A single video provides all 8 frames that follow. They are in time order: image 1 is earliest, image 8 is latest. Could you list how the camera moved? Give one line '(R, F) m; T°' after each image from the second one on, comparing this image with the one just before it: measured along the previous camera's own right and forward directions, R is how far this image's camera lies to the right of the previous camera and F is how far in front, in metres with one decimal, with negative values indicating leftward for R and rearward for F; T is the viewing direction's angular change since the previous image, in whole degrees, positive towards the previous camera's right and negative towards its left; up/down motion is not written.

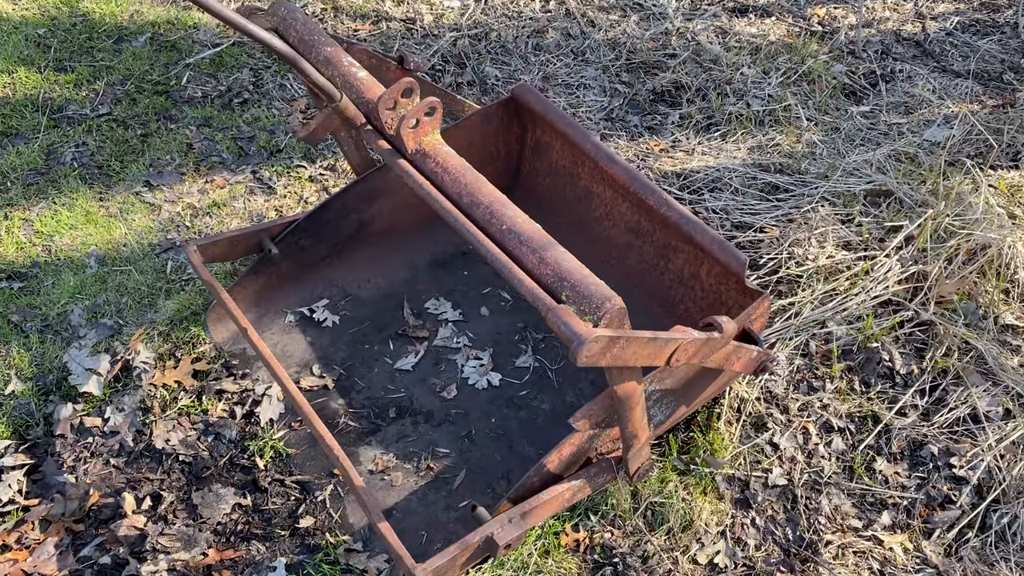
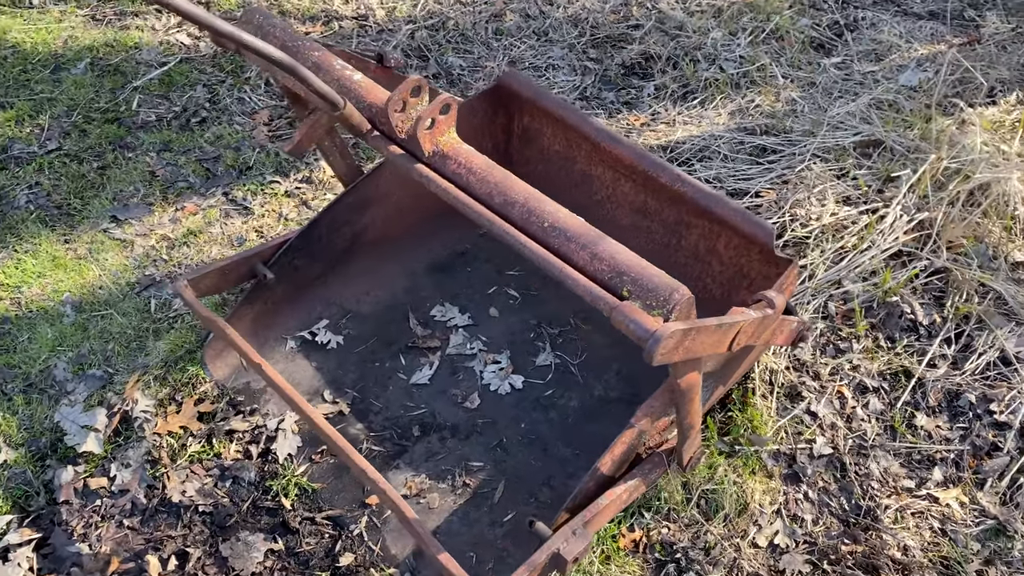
(-0.2, +0.2) m; +3°
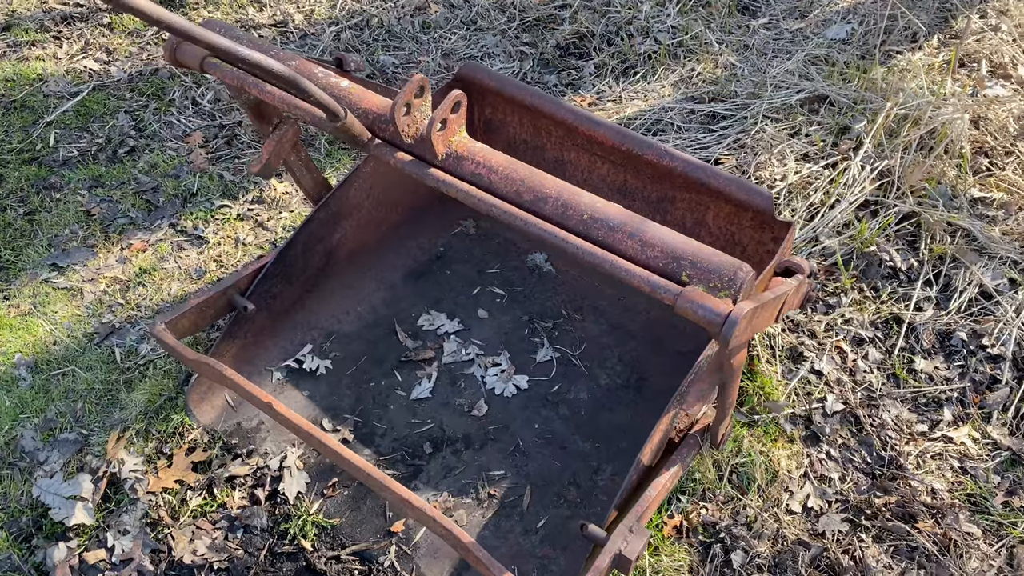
(-0.3, +0.1) m; +6°
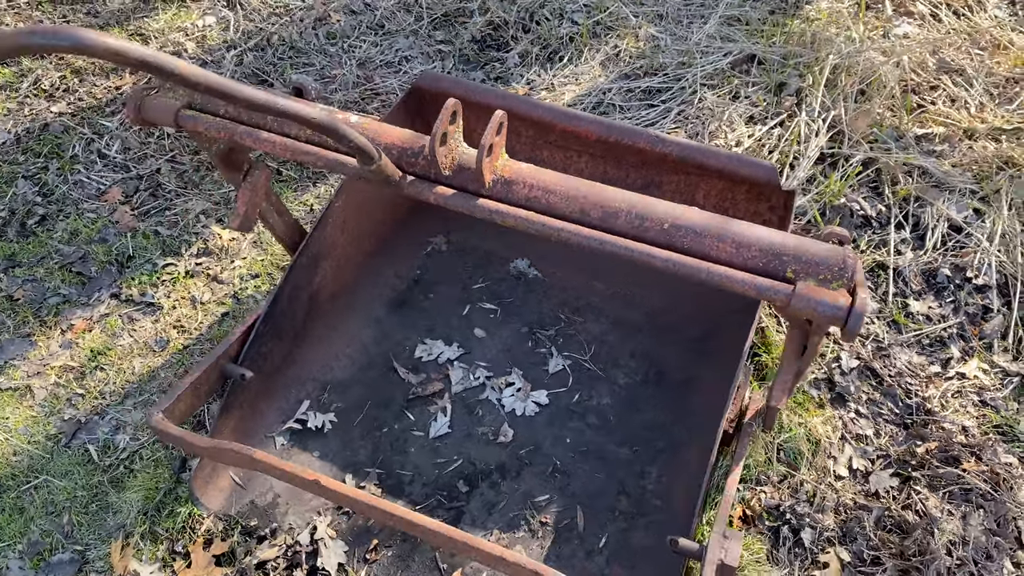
(-0.4, +0.2) m; +8°
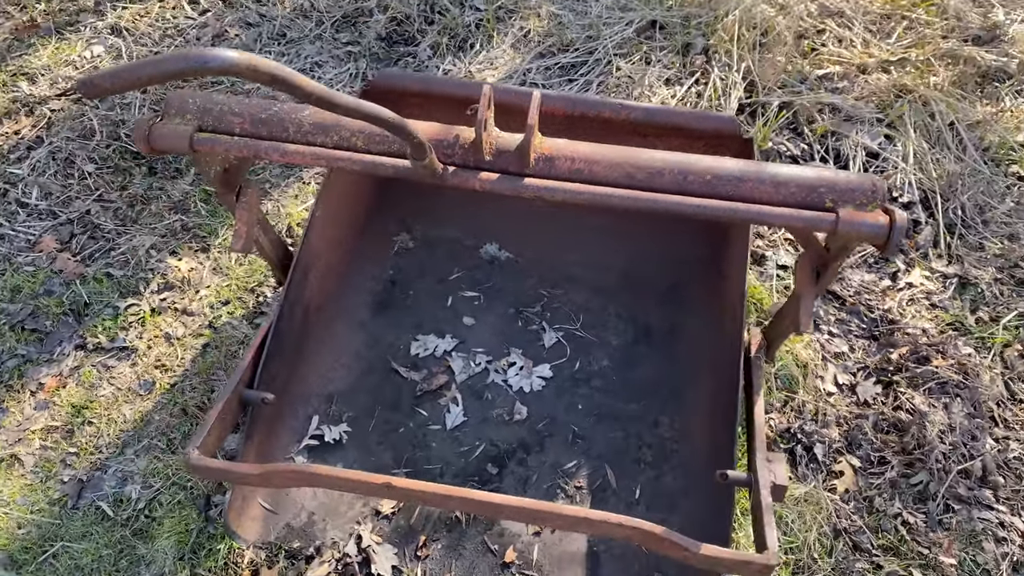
(-0.4, 0.0) m; +9°
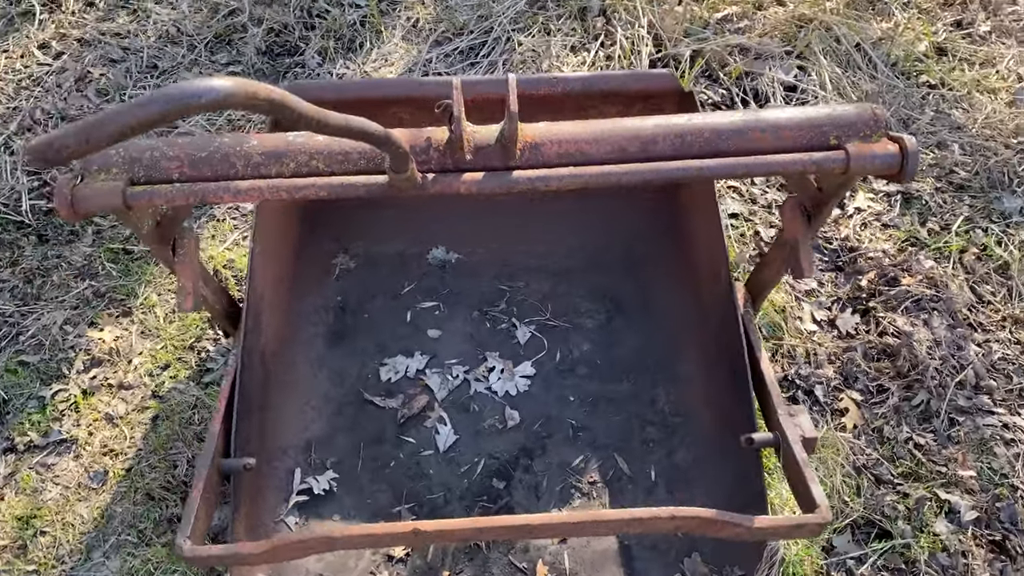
(-0.2, +0.2) m; +7°
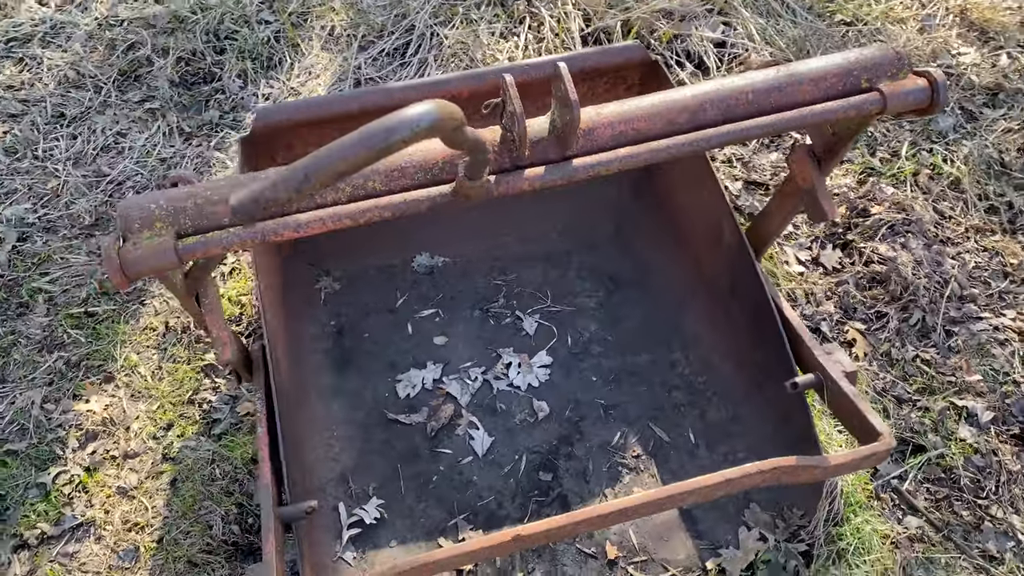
(-0.4, 0.0) m; +7°
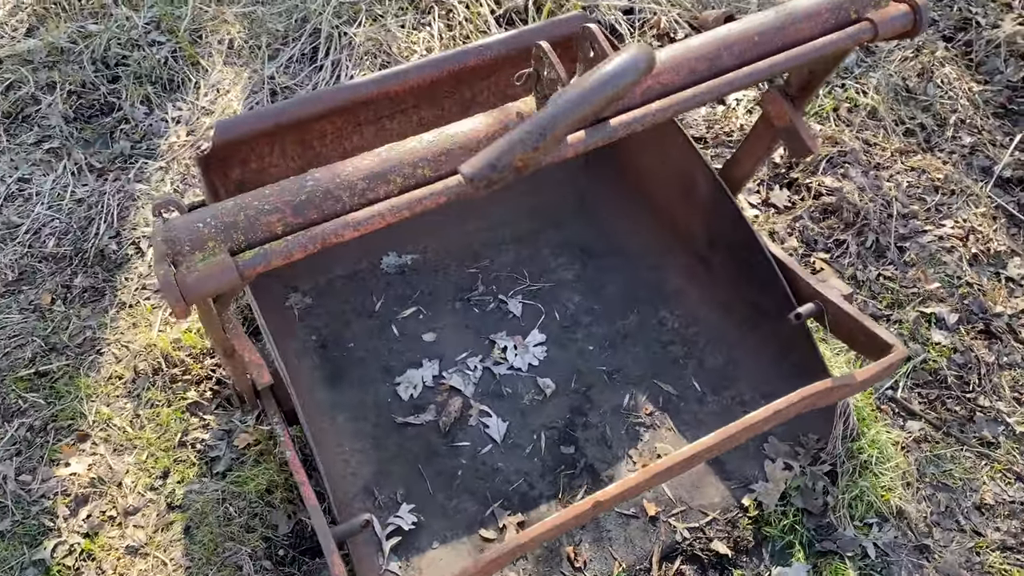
(-0.4, 0.0) m; +9°
